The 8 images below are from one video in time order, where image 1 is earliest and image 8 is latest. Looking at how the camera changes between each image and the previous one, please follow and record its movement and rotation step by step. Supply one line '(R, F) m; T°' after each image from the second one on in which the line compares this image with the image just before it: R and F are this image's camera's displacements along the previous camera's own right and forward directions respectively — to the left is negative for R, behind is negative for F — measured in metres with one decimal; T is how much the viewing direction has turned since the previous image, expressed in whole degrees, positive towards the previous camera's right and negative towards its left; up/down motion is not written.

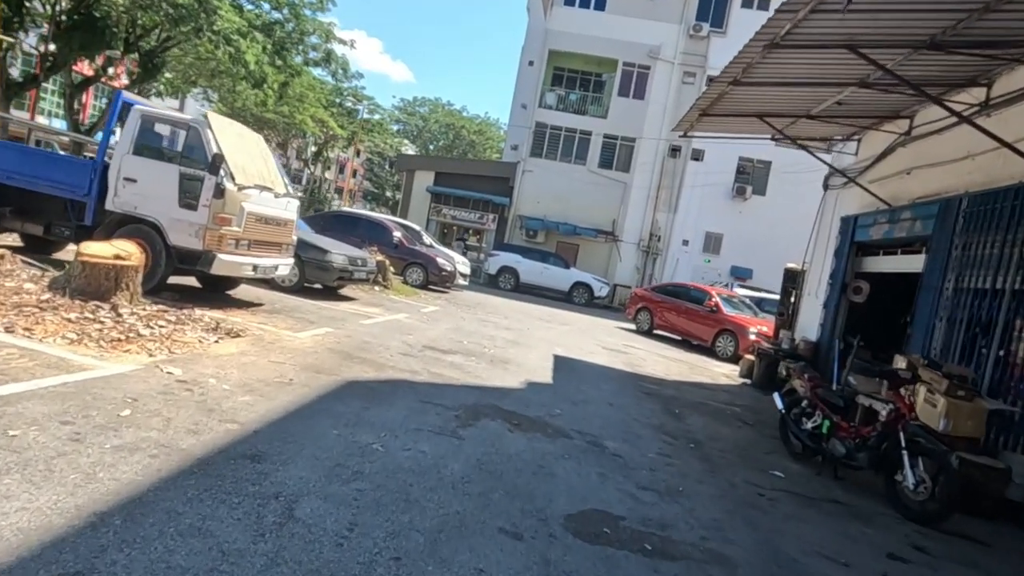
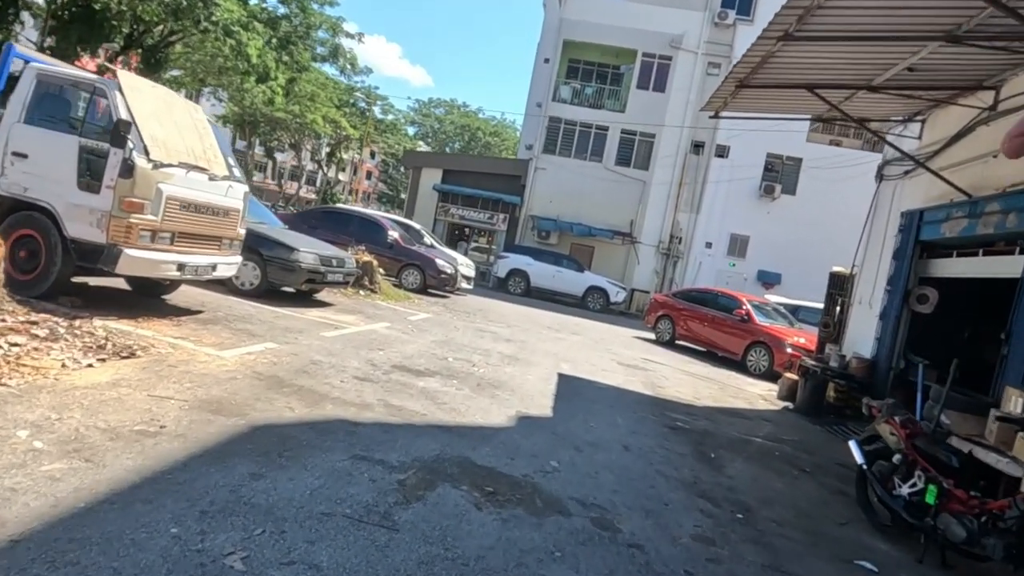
(+0.3, +1.9) m; -1°
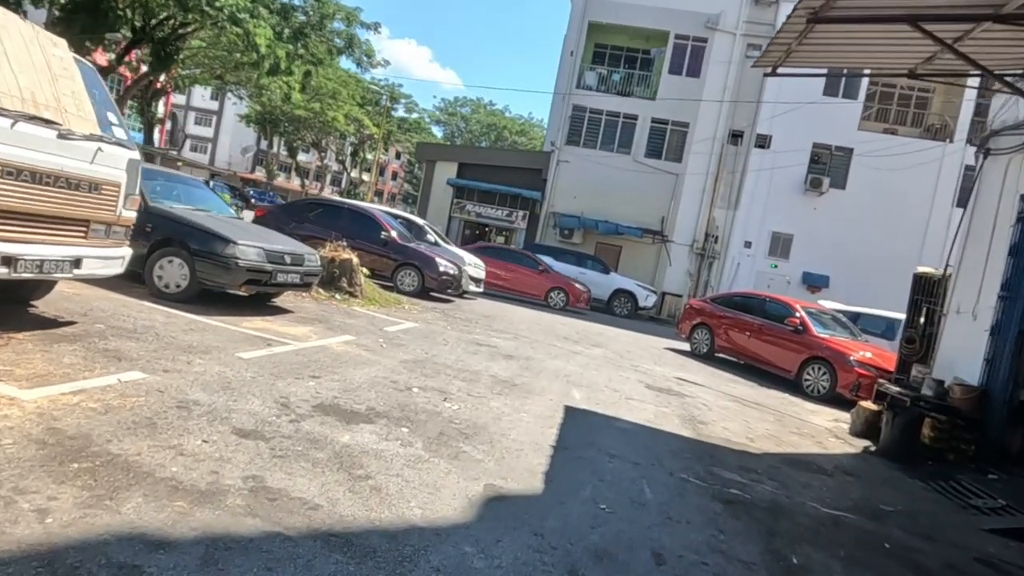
(+0.4, +2.4) m; -2°
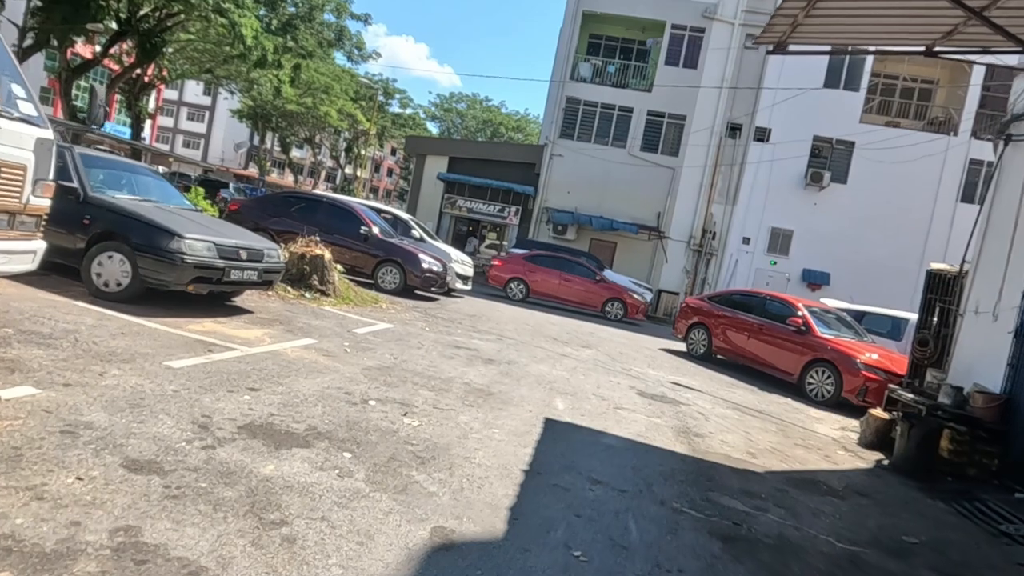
(+0.2, +0.8) m; 0°
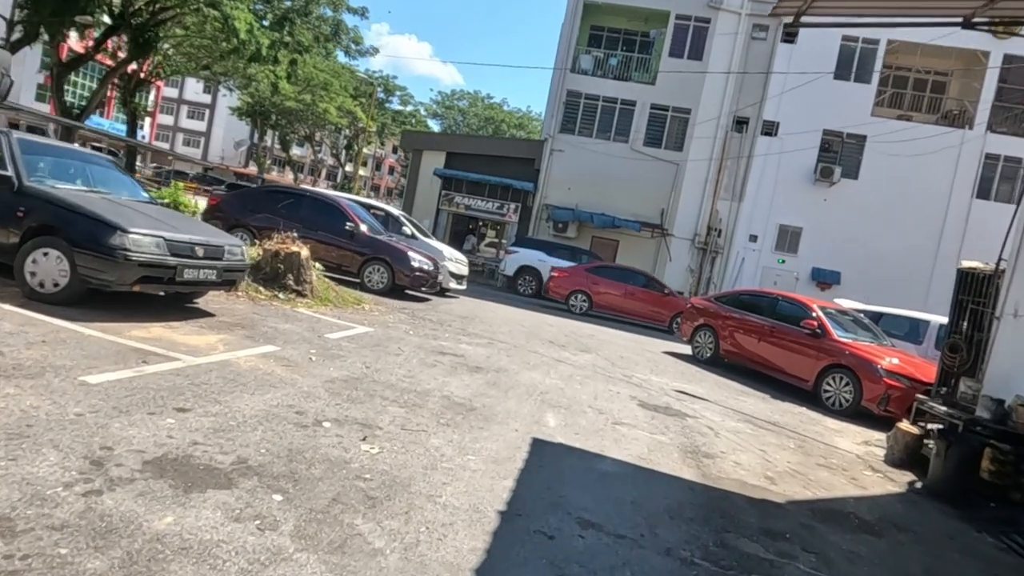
(+0.2, +0.8) m; 0°
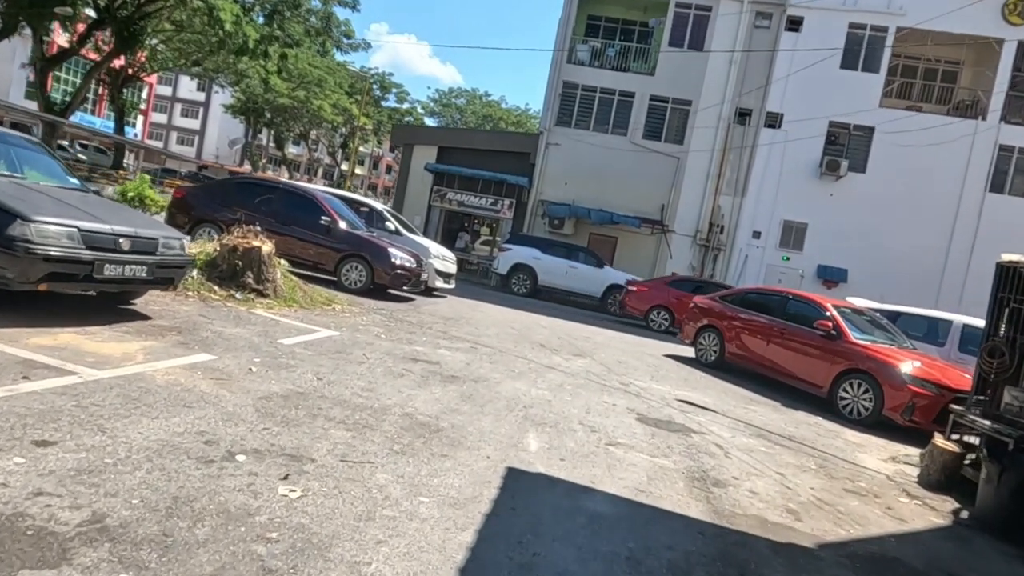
(+0.2, +1.0) m; 0°
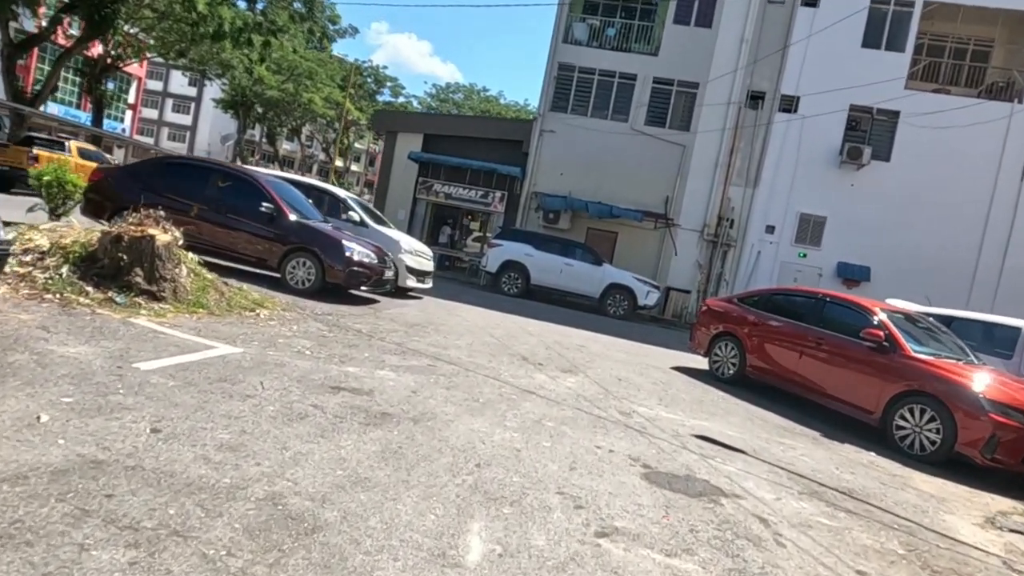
(+0.4, +2.1) m; 0°
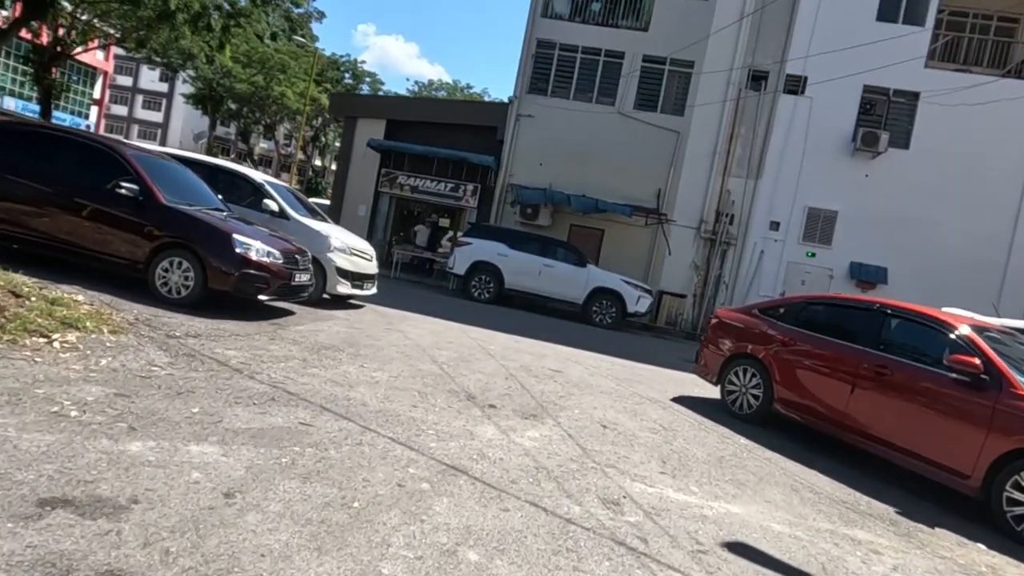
(+0.5, +2.7) m; +1°
